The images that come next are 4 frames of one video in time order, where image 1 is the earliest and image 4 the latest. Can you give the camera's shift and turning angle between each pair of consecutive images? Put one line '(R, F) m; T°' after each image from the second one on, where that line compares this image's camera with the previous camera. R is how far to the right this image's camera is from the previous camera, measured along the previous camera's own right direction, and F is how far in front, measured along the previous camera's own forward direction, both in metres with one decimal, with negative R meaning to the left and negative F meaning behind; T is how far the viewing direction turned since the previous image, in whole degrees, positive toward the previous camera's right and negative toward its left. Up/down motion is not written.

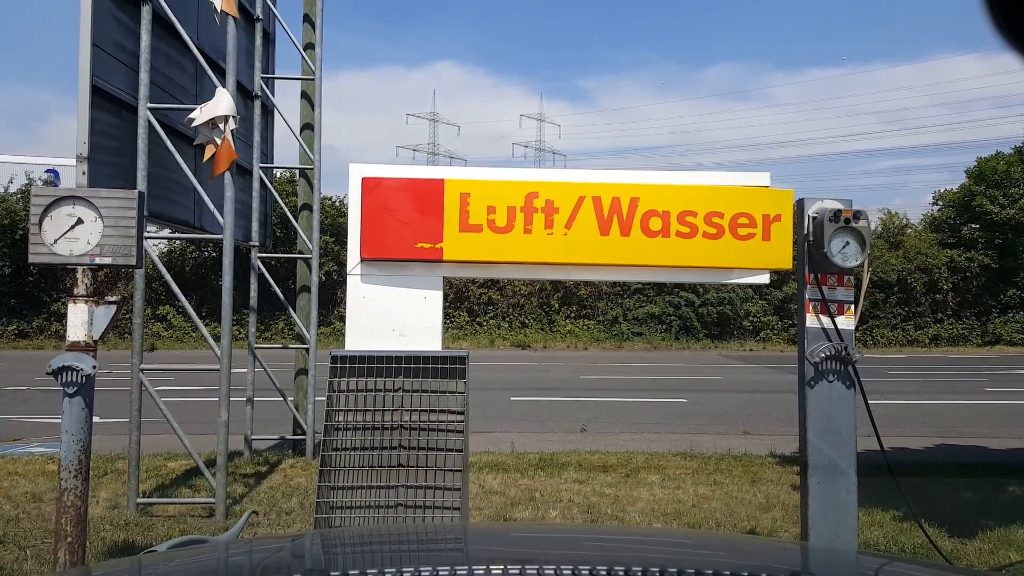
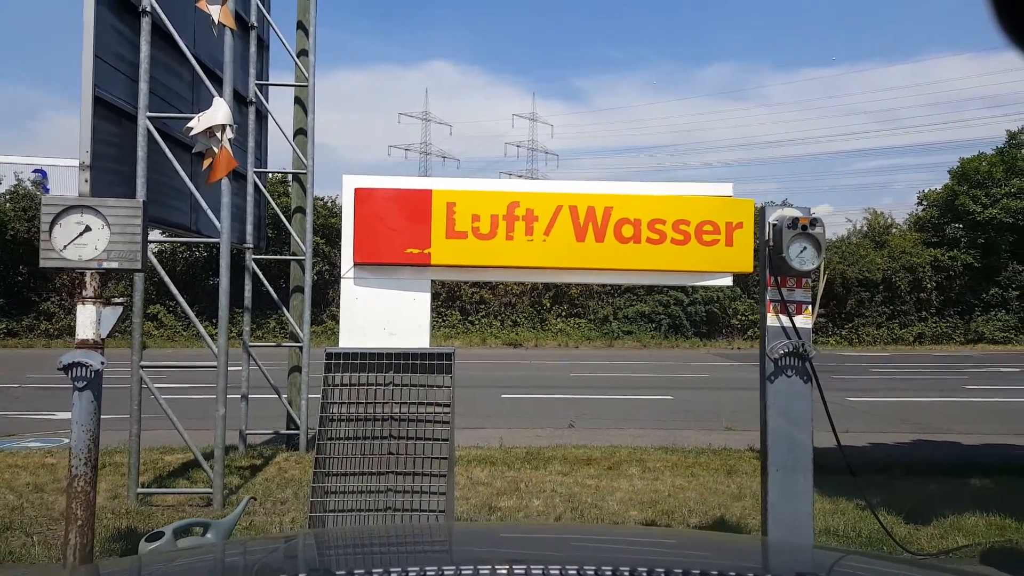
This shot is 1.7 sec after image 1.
(0.0, -0.3) m; +1°
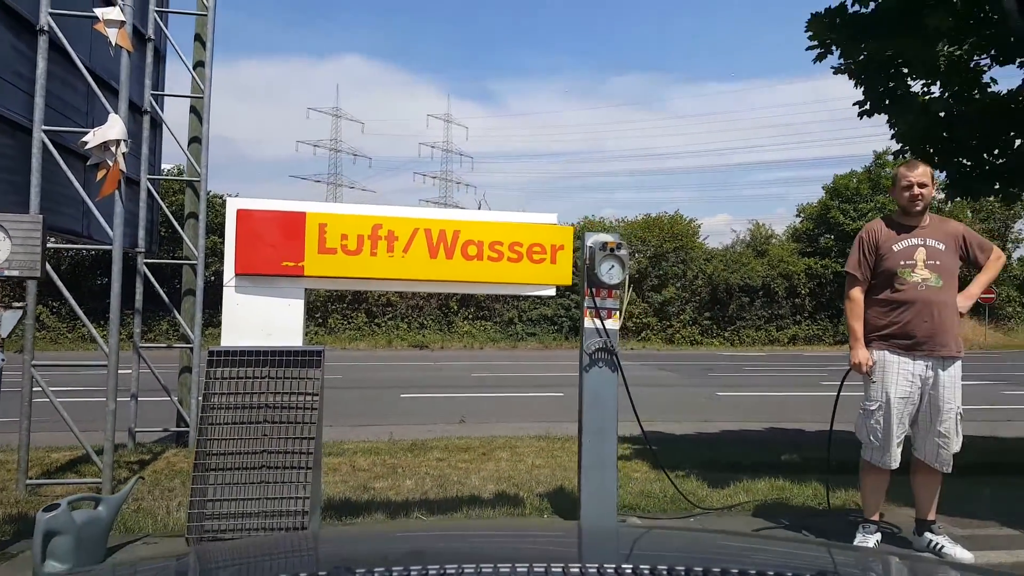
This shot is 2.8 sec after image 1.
(+0.3, -0.8) m; +7°
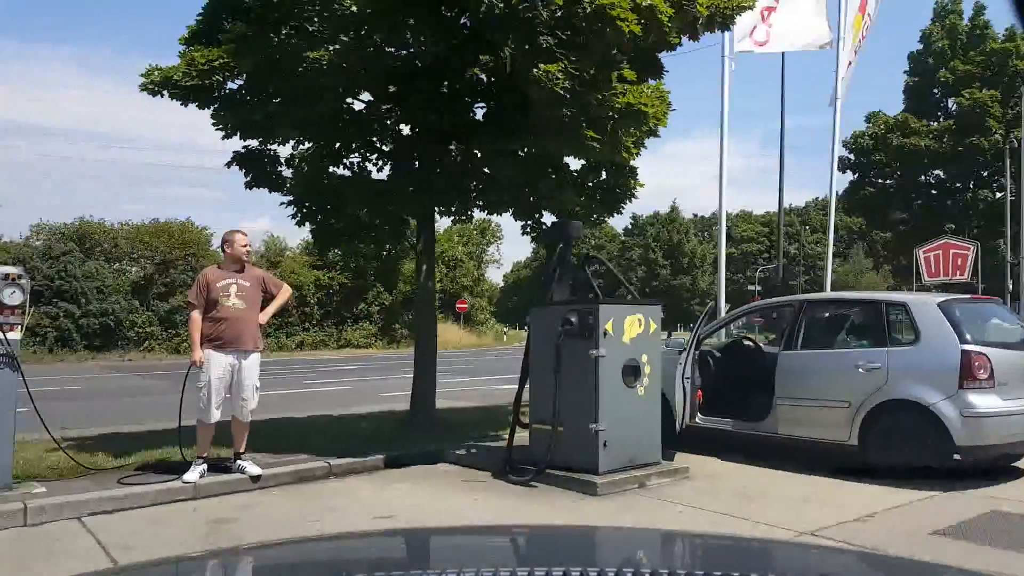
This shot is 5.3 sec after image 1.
(+0.5, -2.8) m; +35°
